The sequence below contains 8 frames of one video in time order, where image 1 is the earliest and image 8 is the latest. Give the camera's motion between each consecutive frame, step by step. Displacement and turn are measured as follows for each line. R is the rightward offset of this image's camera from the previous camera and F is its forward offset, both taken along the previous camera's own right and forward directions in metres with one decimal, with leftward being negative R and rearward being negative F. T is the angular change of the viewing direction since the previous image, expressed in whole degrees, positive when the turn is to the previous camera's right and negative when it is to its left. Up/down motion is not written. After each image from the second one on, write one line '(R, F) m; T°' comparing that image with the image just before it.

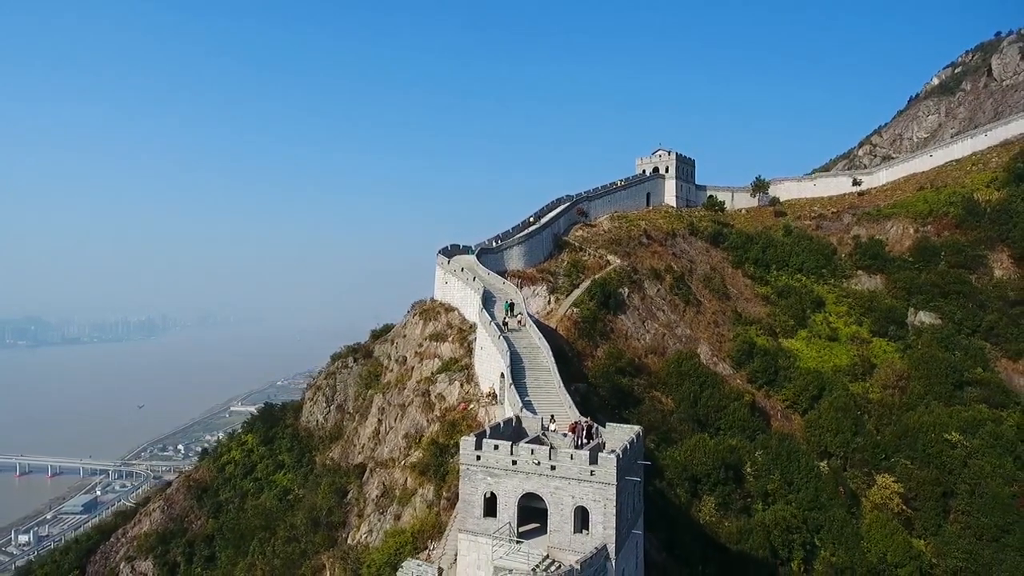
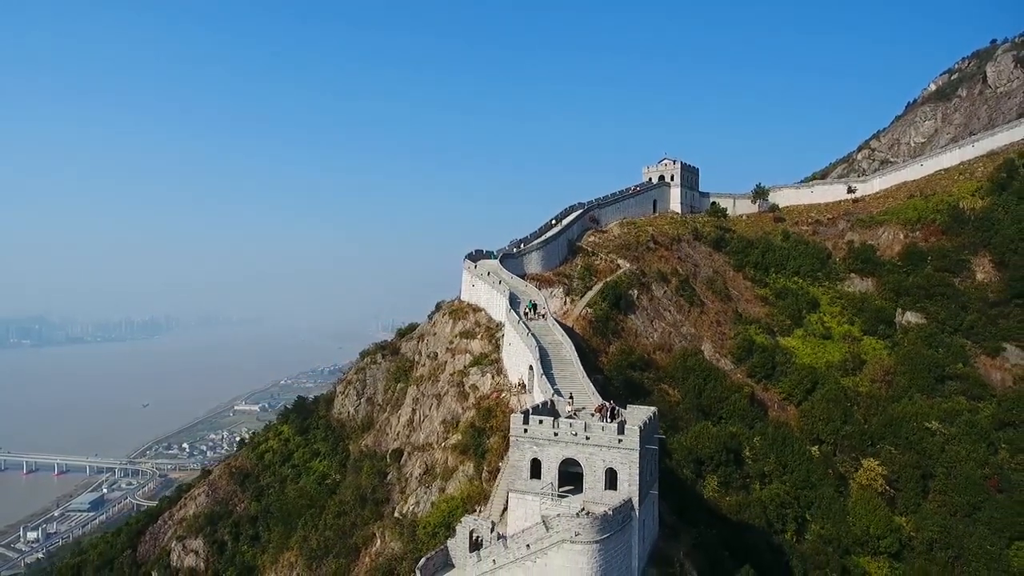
(-1.2, -3.7) m; 0°
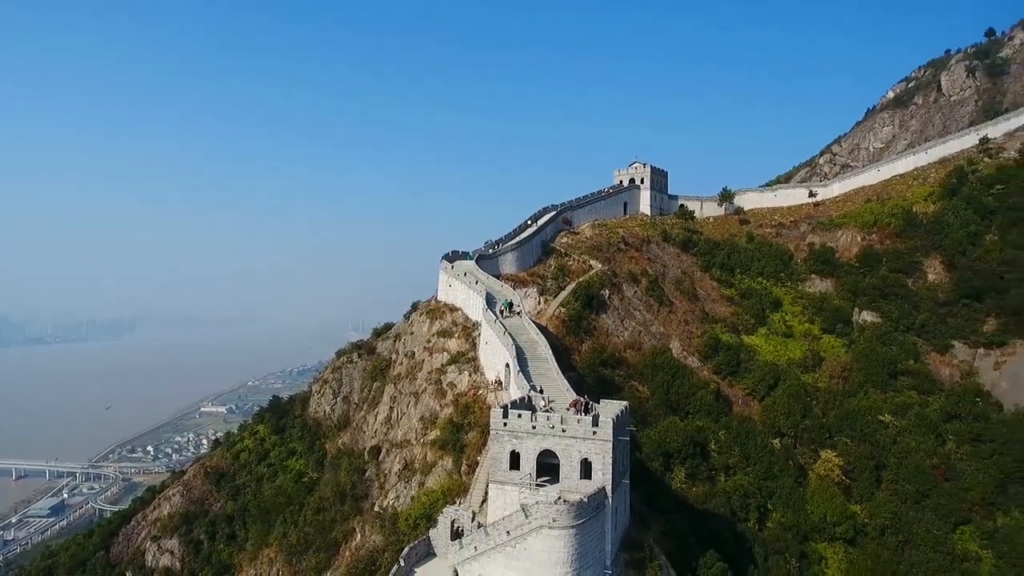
(-0.3, -1.1) m; +3°
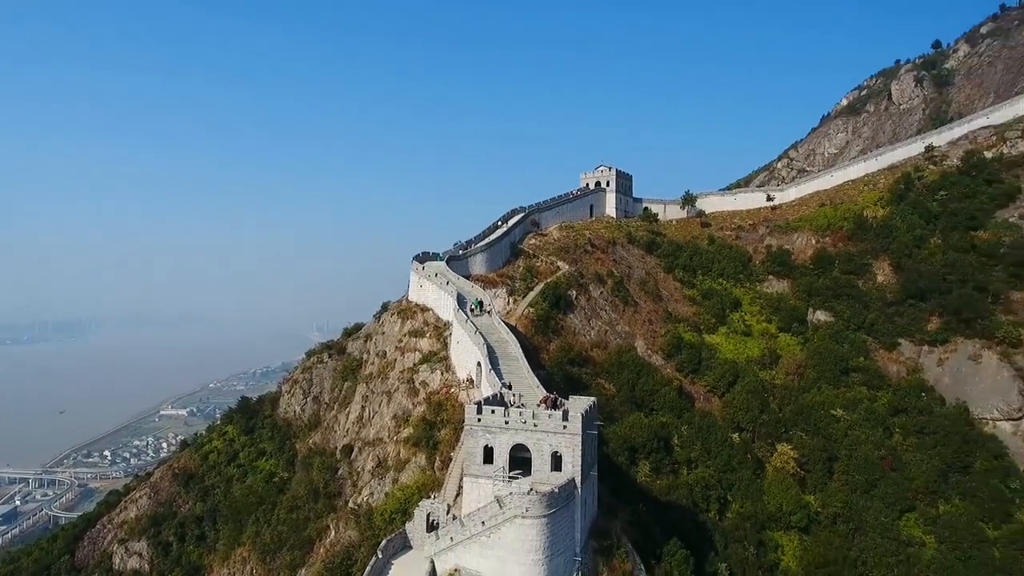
(-0.3, -1.0) m; +3°
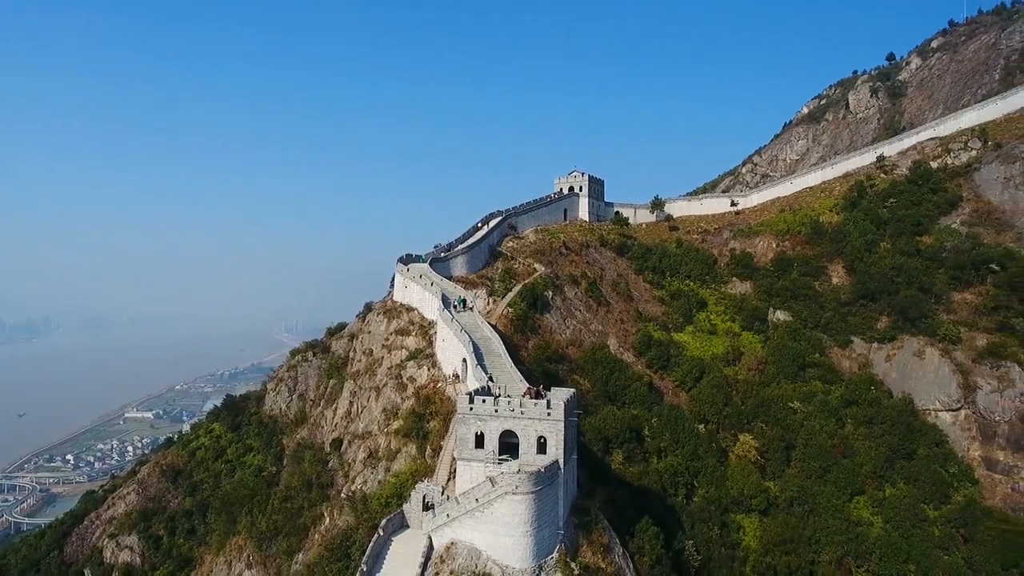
(-0.7, -2.4) m; +3°
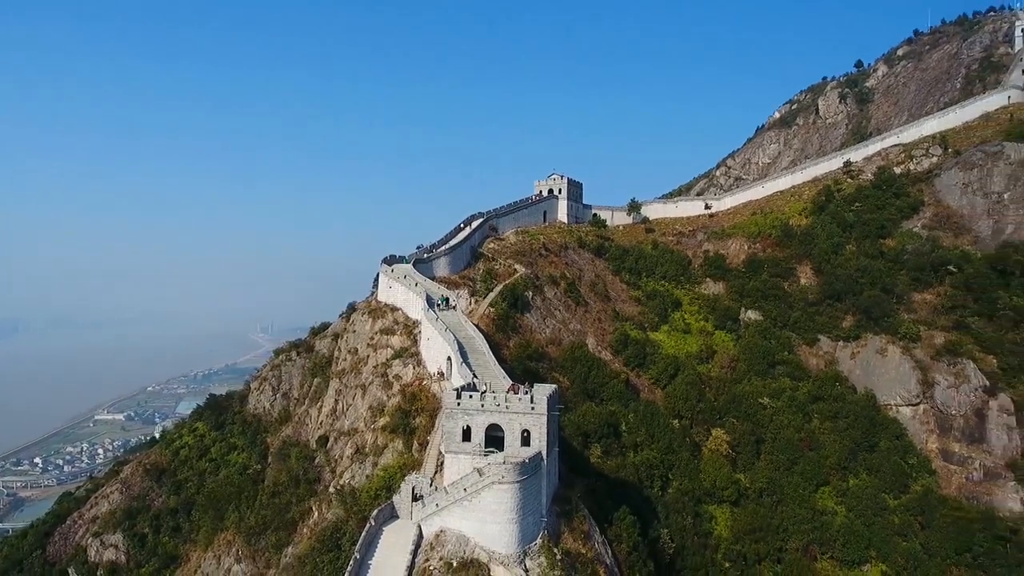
(-0.3, -1.3) m; +2°
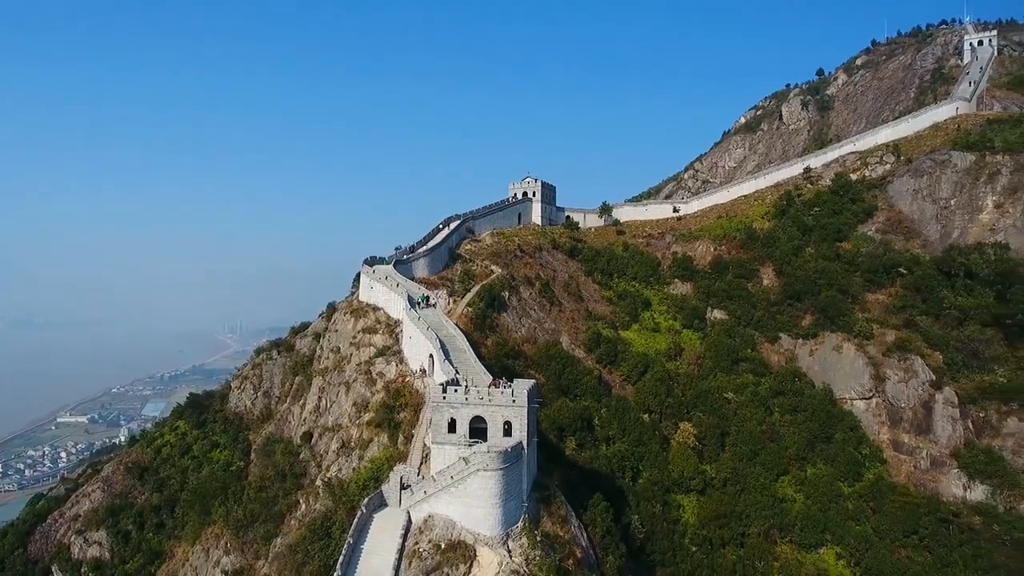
(-0.5, -1.9) m; +3°
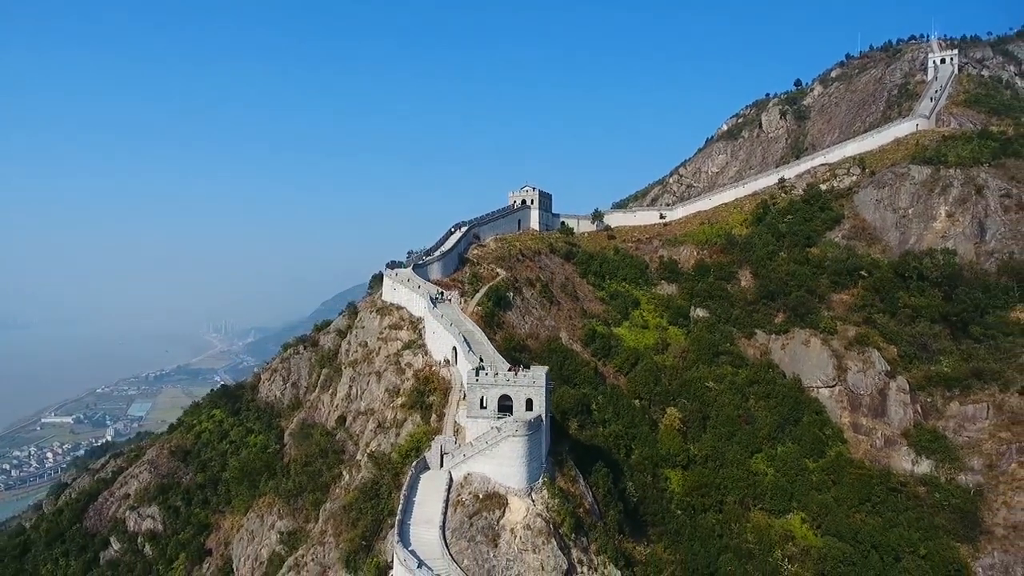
(-1.9, -6.1) m; +1°
